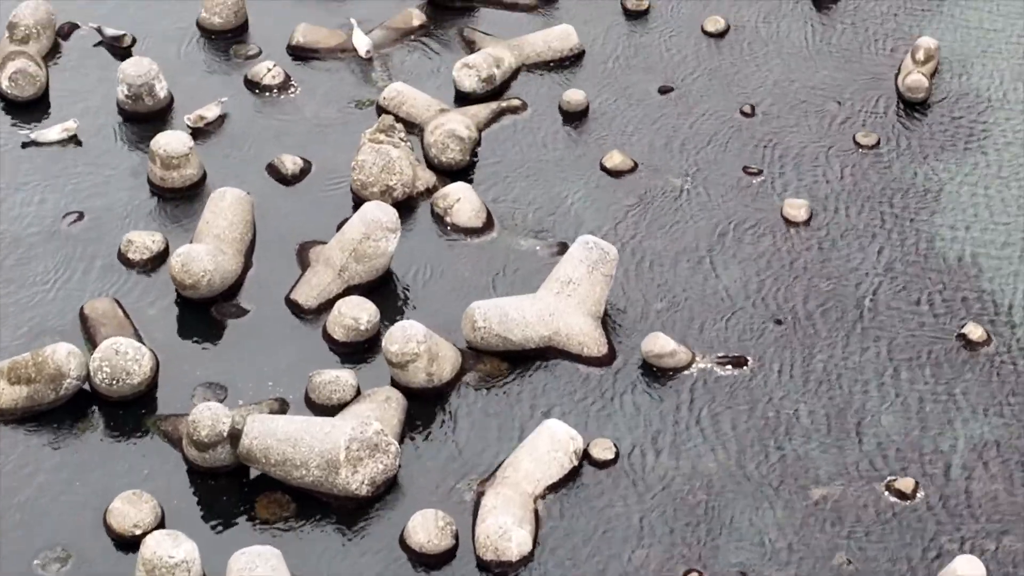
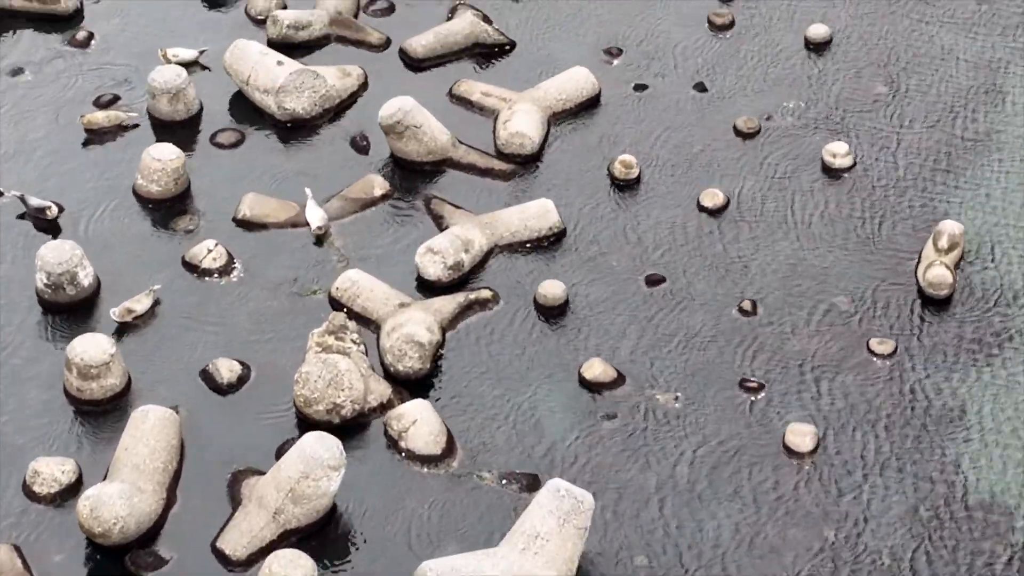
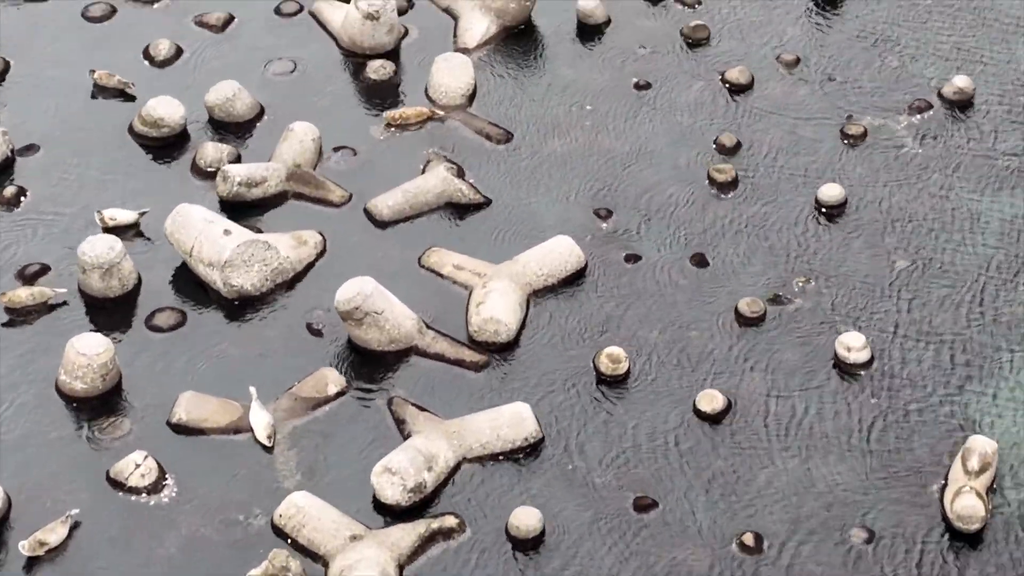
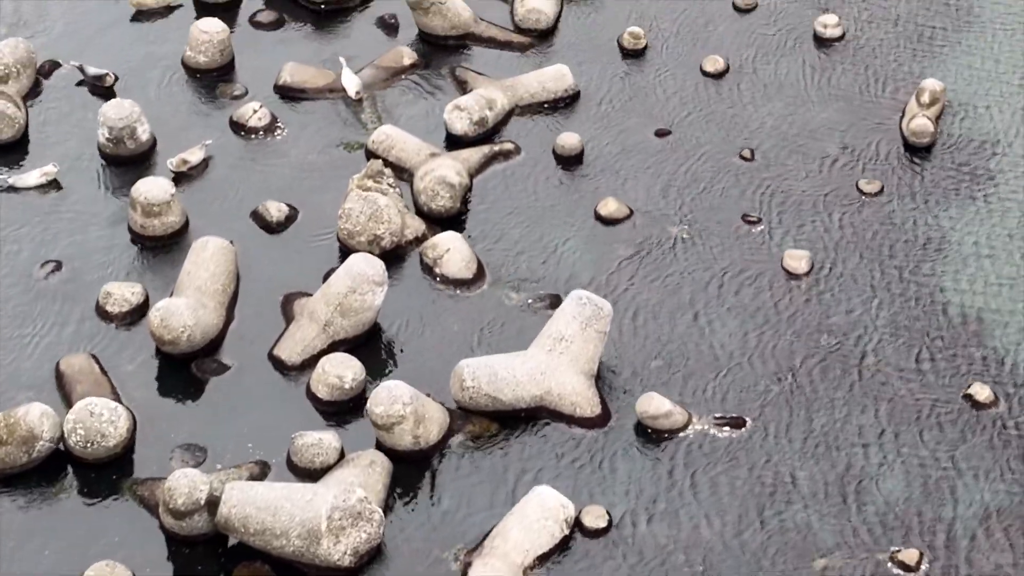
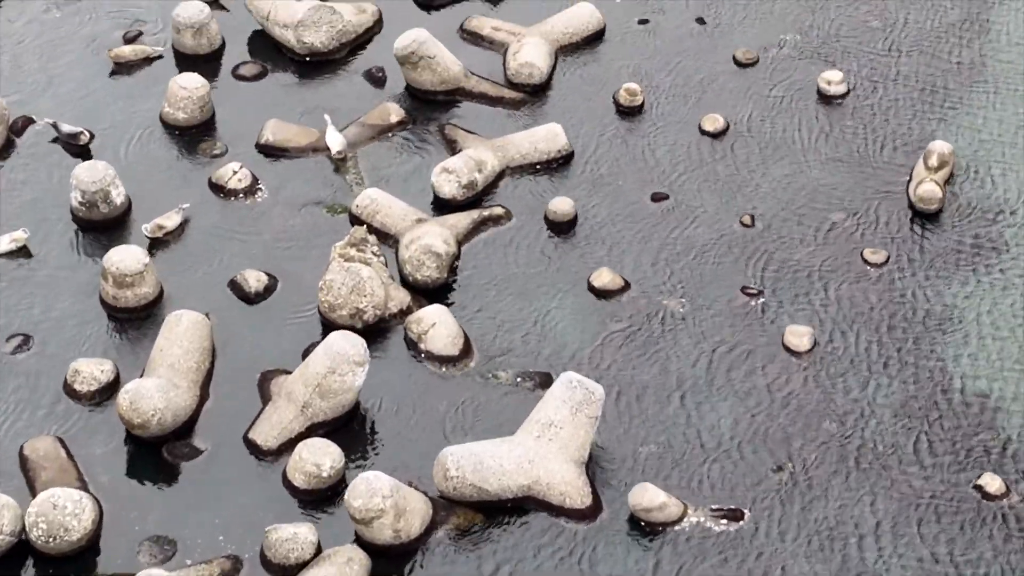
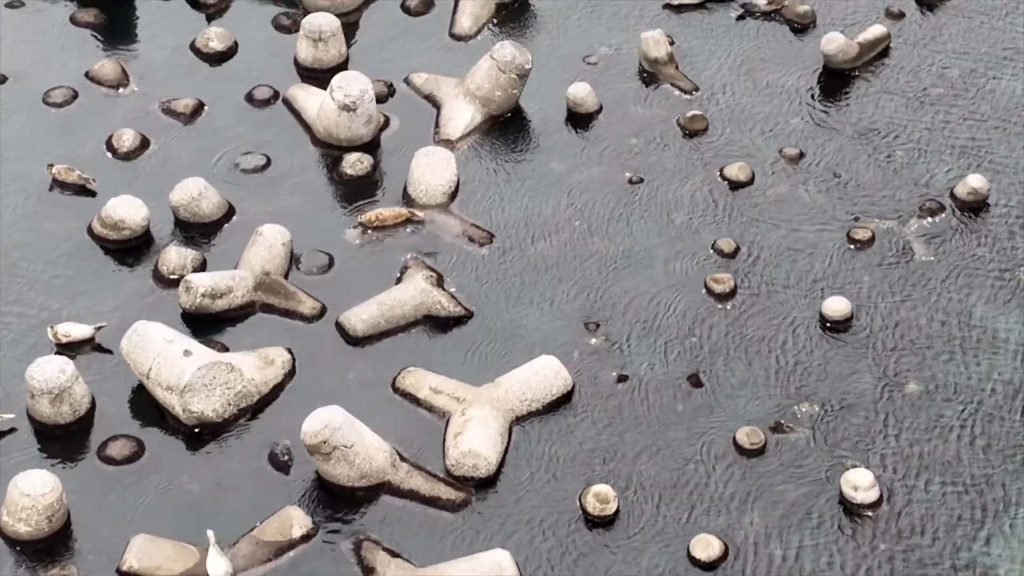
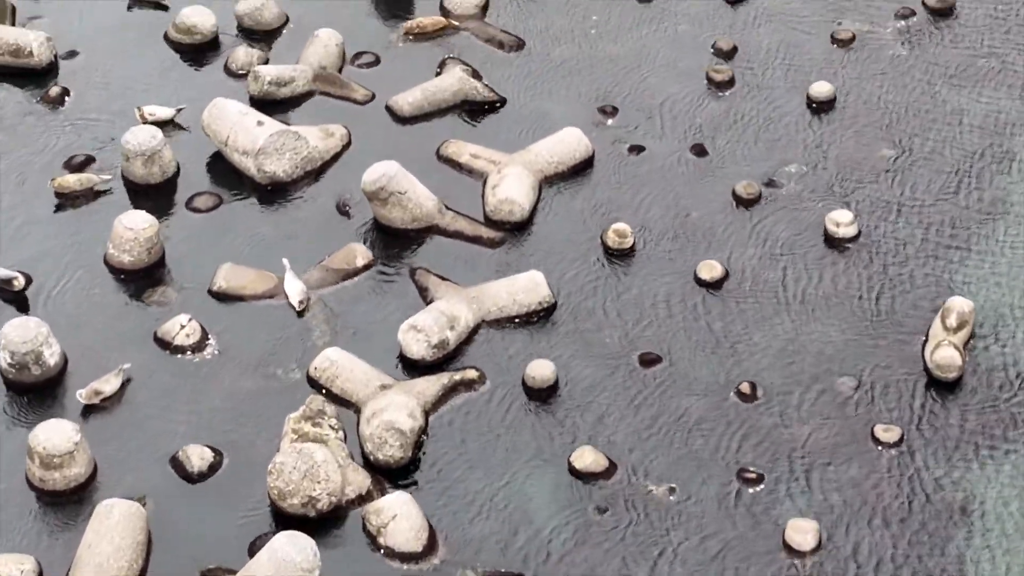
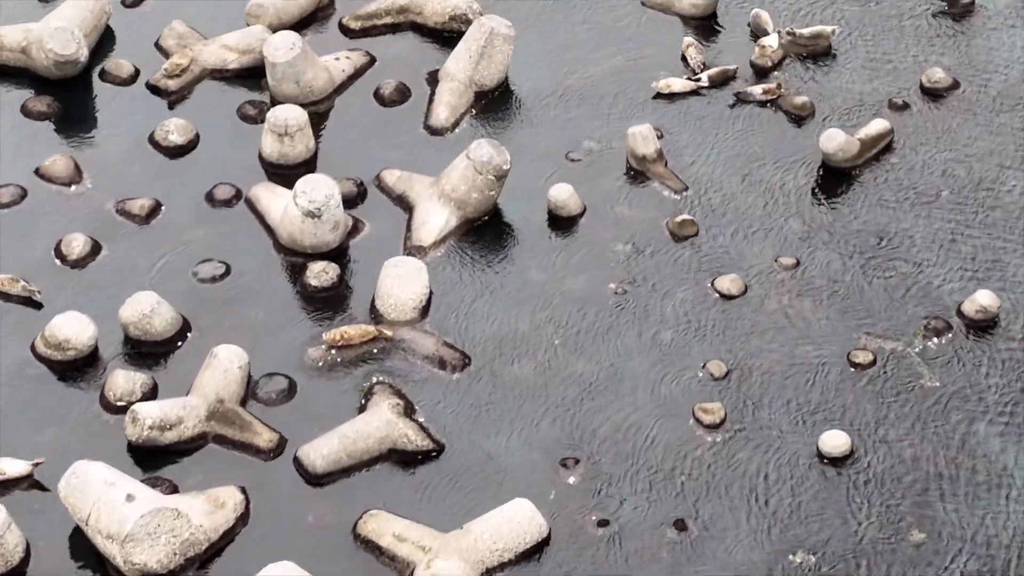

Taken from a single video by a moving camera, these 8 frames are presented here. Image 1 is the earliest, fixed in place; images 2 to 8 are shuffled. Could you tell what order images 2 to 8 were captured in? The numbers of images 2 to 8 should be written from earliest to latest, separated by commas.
4, 5, 2, 7, 3, 6, 8
